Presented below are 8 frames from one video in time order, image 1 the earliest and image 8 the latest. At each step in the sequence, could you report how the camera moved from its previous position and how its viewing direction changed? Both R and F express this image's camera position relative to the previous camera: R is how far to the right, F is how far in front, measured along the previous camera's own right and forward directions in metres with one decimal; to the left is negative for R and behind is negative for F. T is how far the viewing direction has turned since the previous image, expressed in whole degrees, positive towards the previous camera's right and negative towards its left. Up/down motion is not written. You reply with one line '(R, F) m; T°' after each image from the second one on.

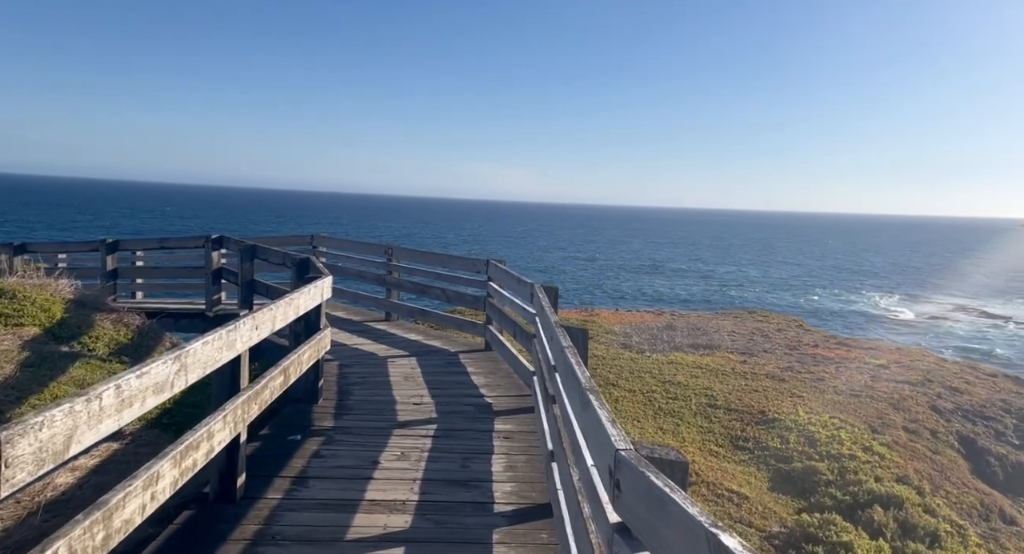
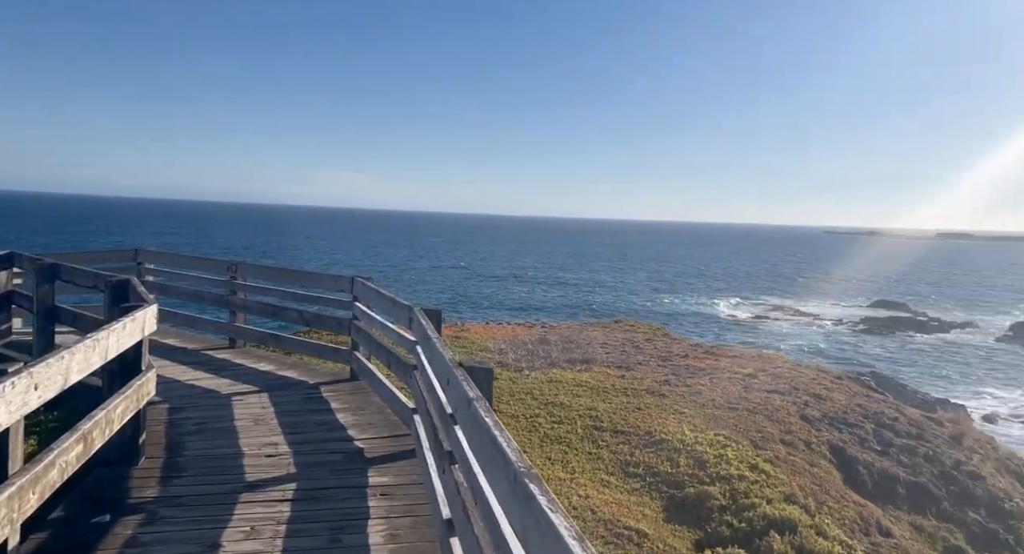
(-0.1, +0.7) m; +12°
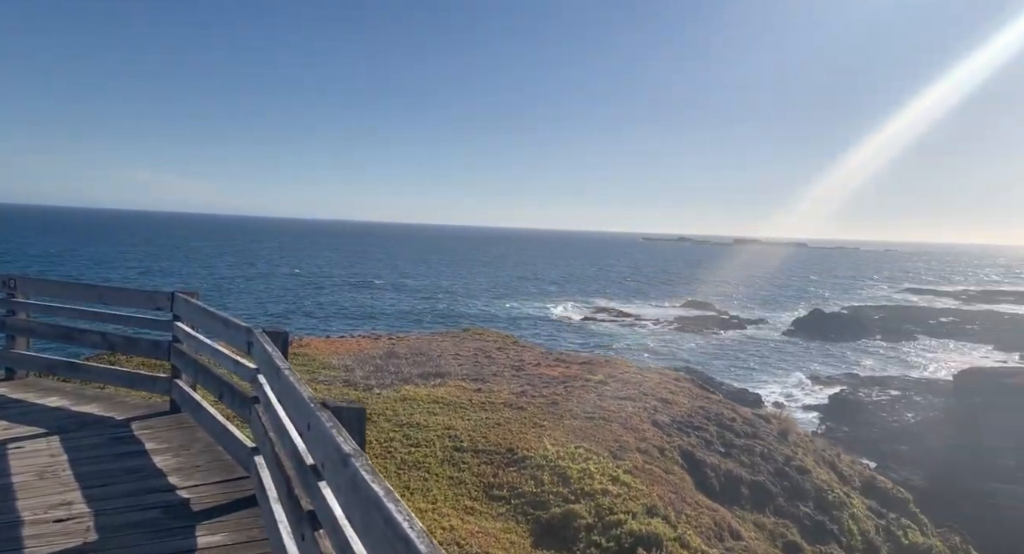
(-0.2, +0.5) m; +14°
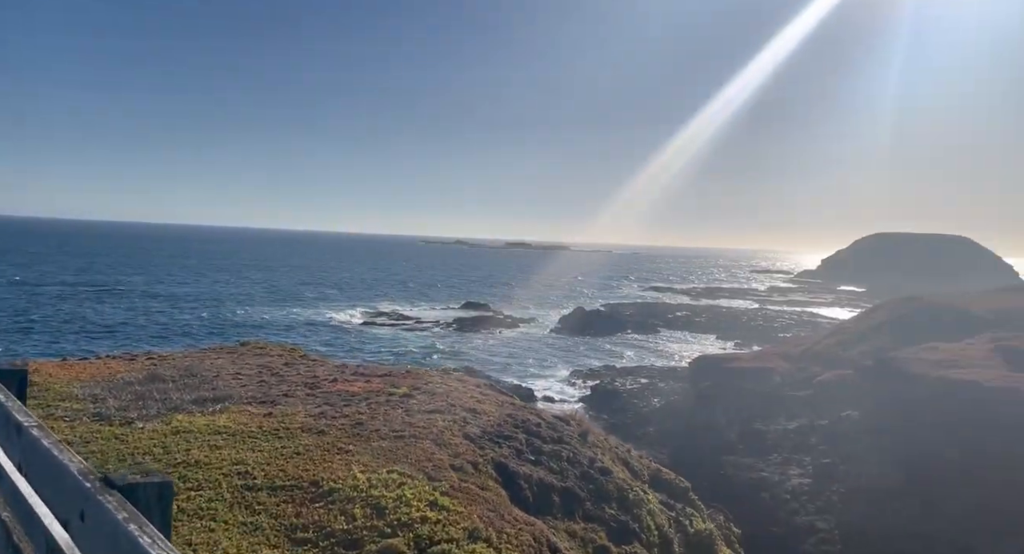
(-0.3, +0.5) m; +19°
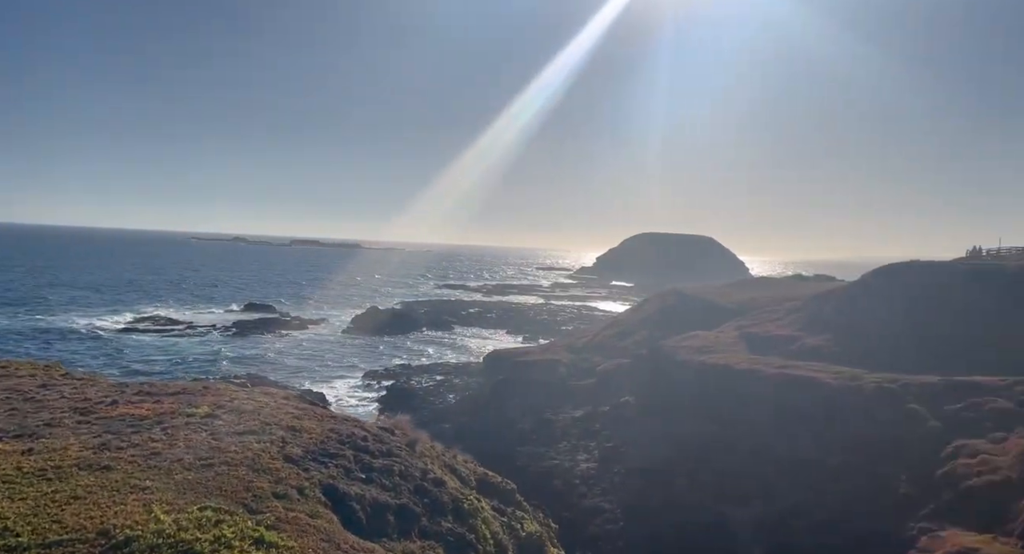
(-0.4, +0.3) m; +18°
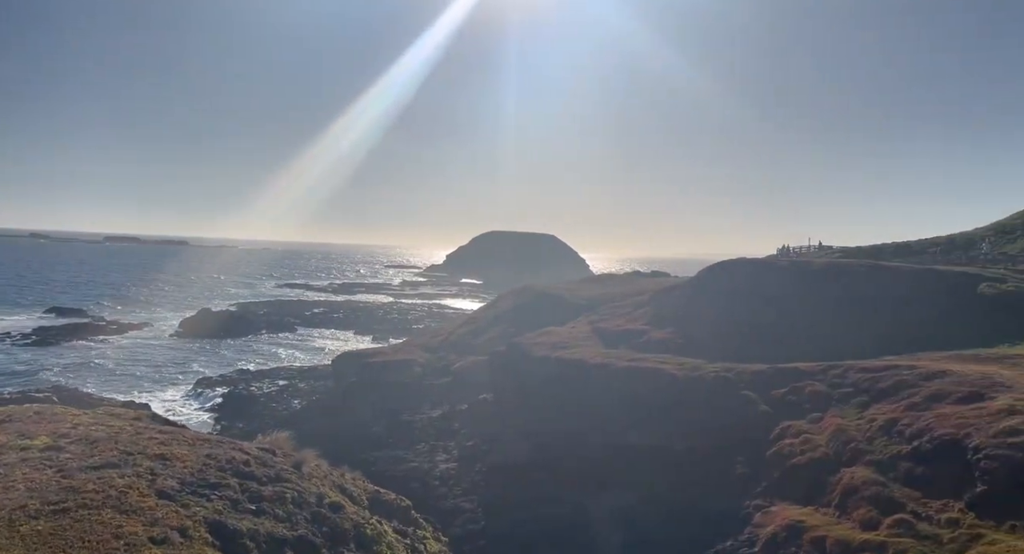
(-0.5, +0.4) m; +13°
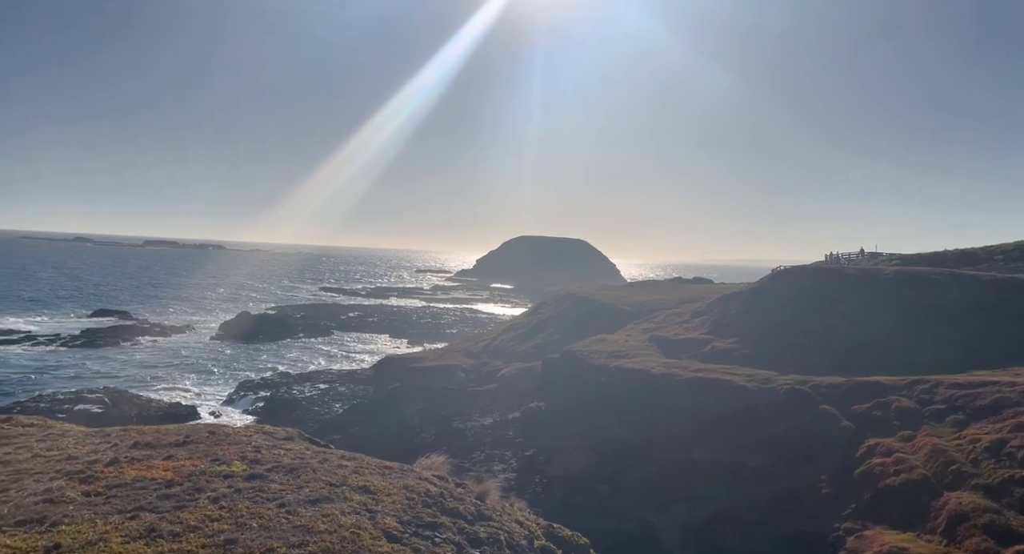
(-1.7, +0.4) m; -3°
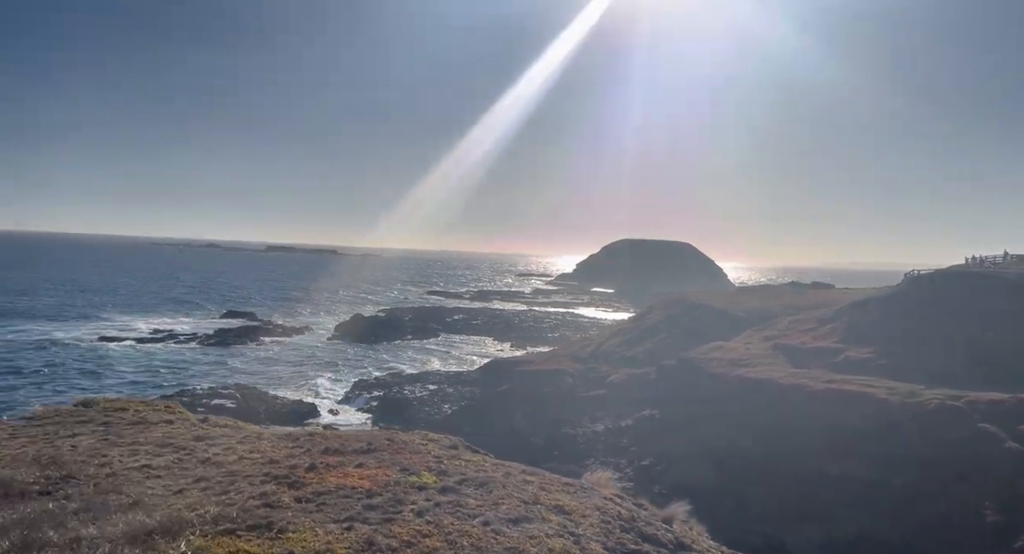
(-0.8, +0.2) m; -9°
